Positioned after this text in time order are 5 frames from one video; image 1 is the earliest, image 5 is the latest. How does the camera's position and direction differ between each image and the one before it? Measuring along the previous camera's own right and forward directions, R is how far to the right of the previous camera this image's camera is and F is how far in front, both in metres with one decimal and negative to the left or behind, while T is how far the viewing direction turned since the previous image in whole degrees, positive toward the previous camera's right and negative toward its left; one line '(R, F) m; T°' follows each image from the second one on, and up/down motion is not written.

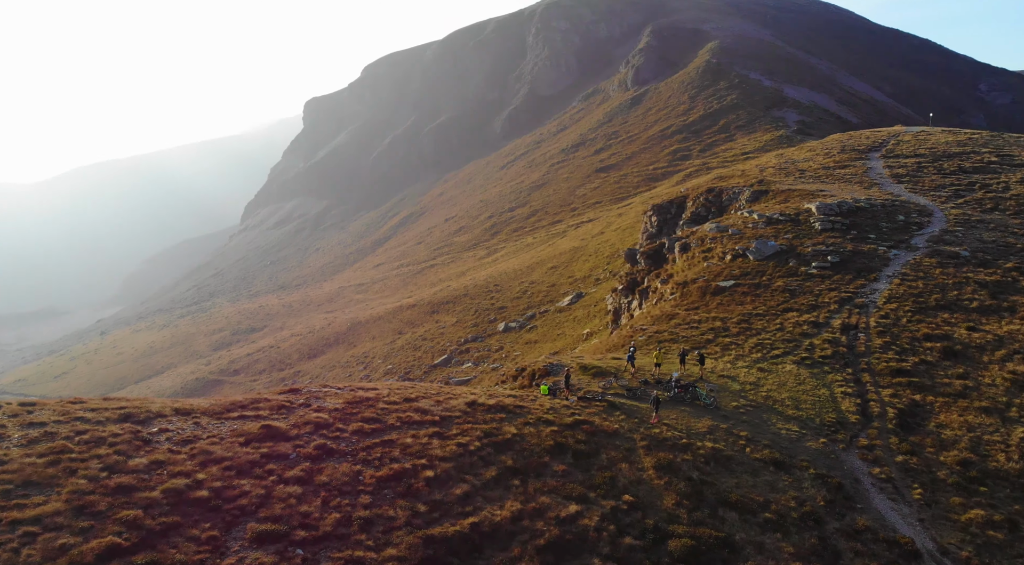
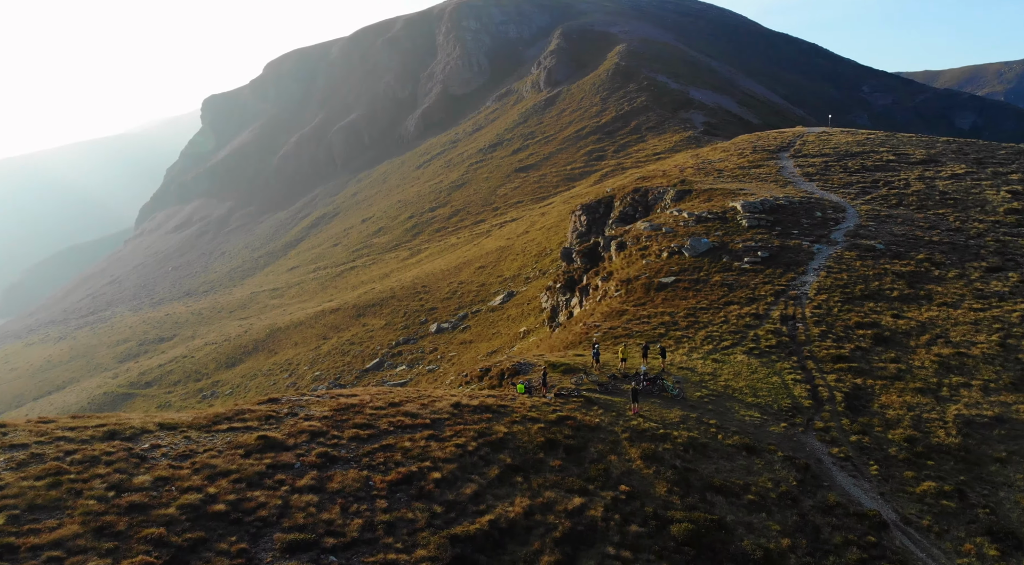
(-2.2, -0.3) m; +7°
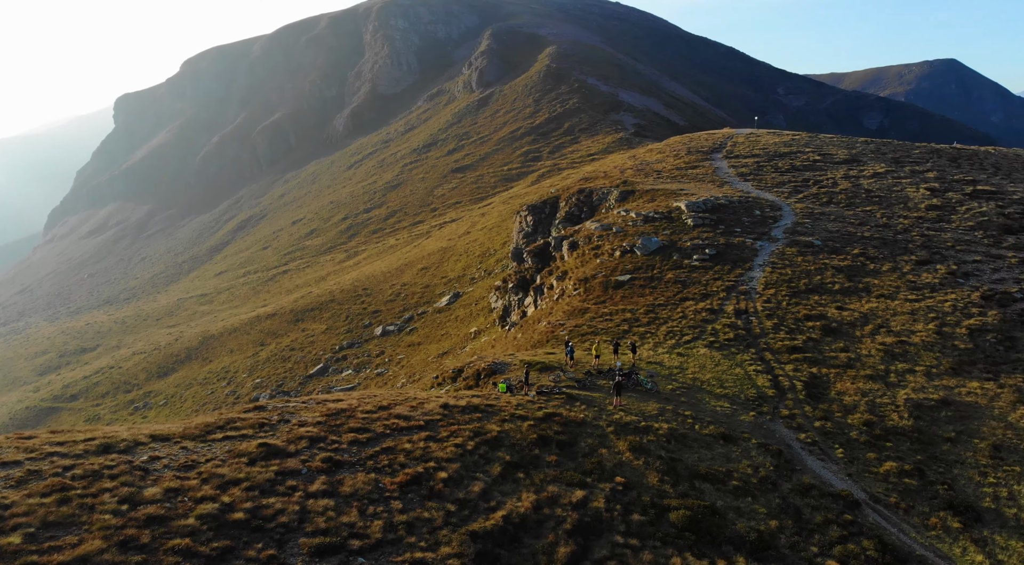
(-1.8, -0.4) m; +5°
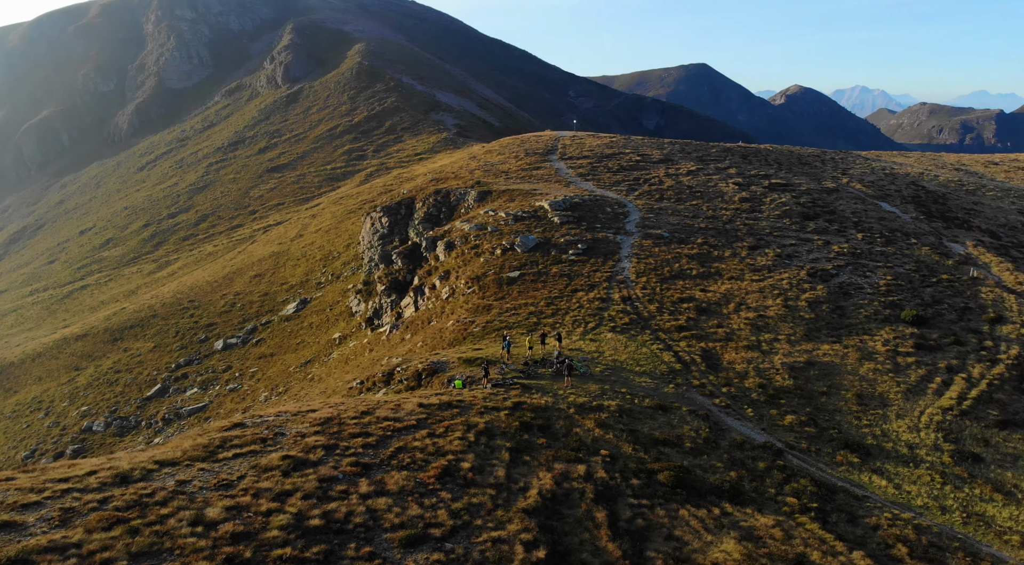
(-5.3, -0.9) m; +15°
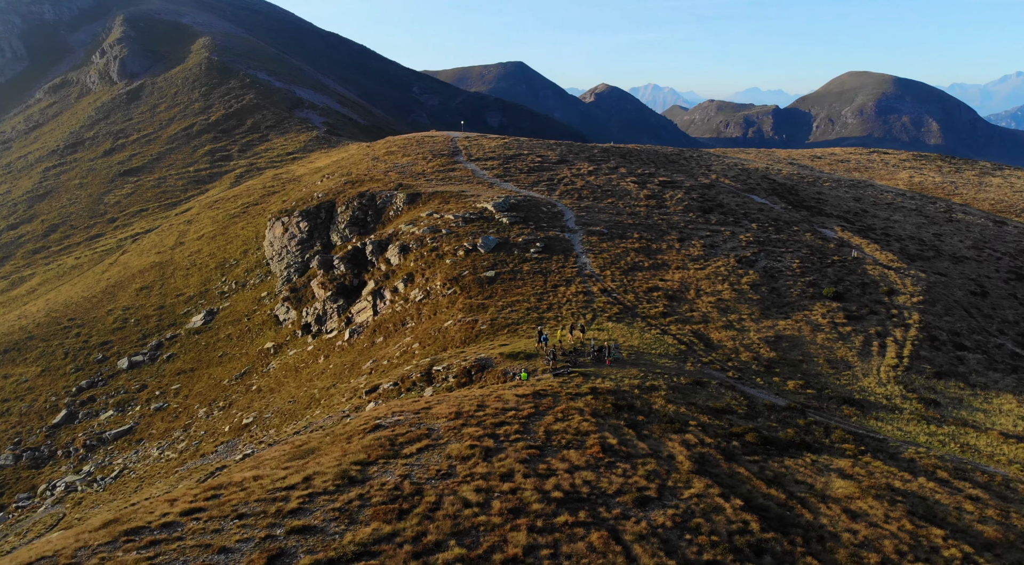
(-8.6, -1.6) m; +12°
